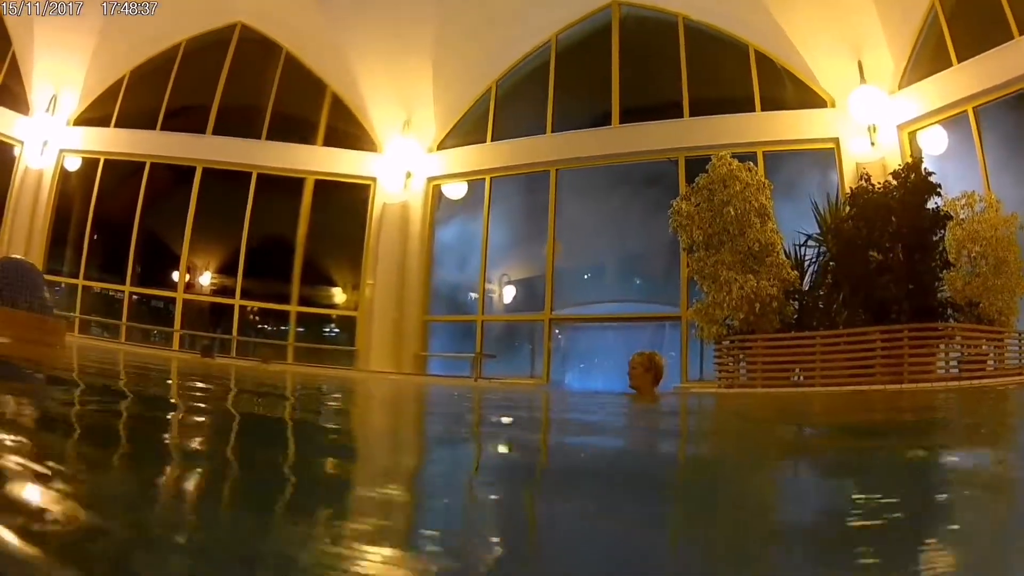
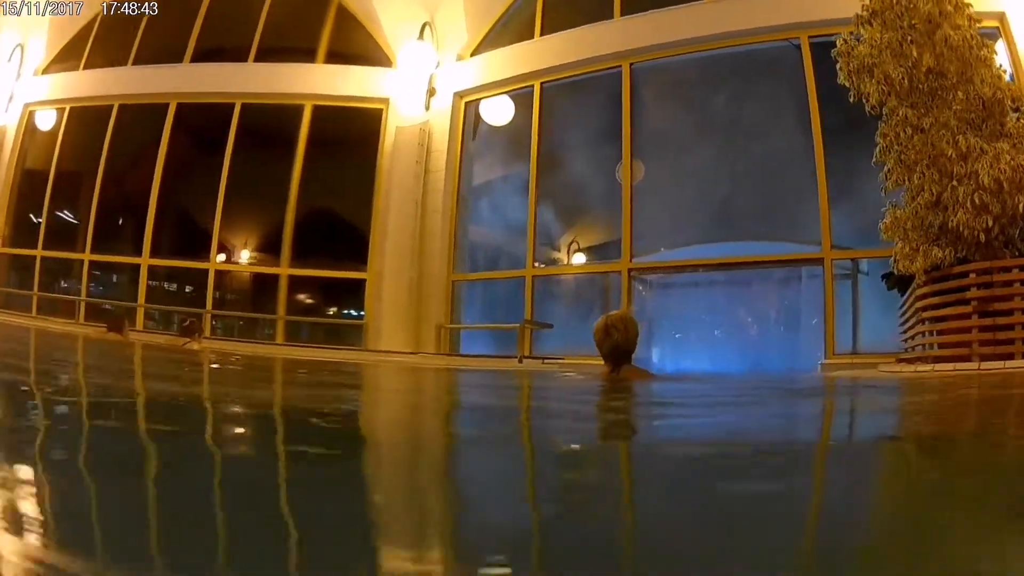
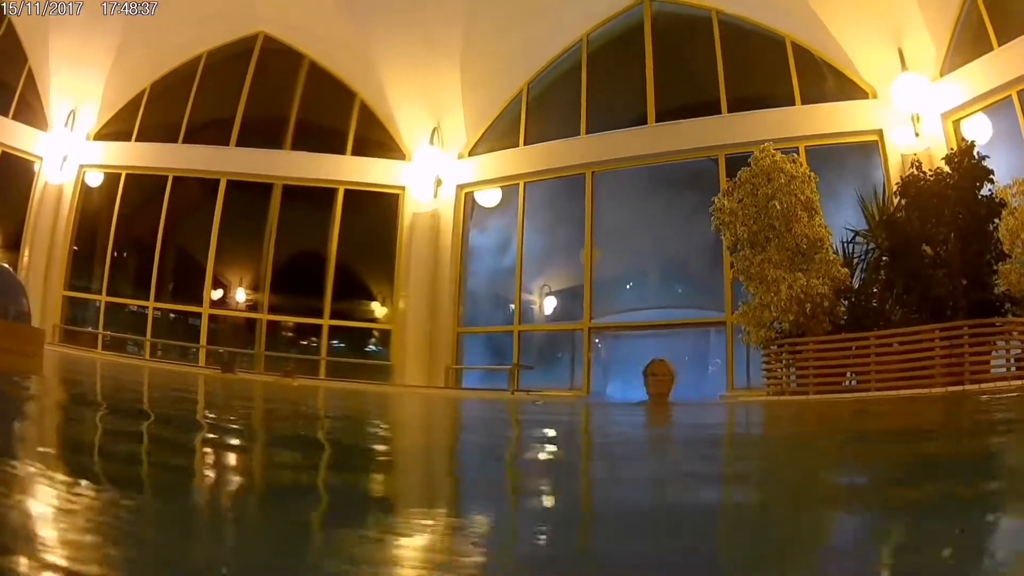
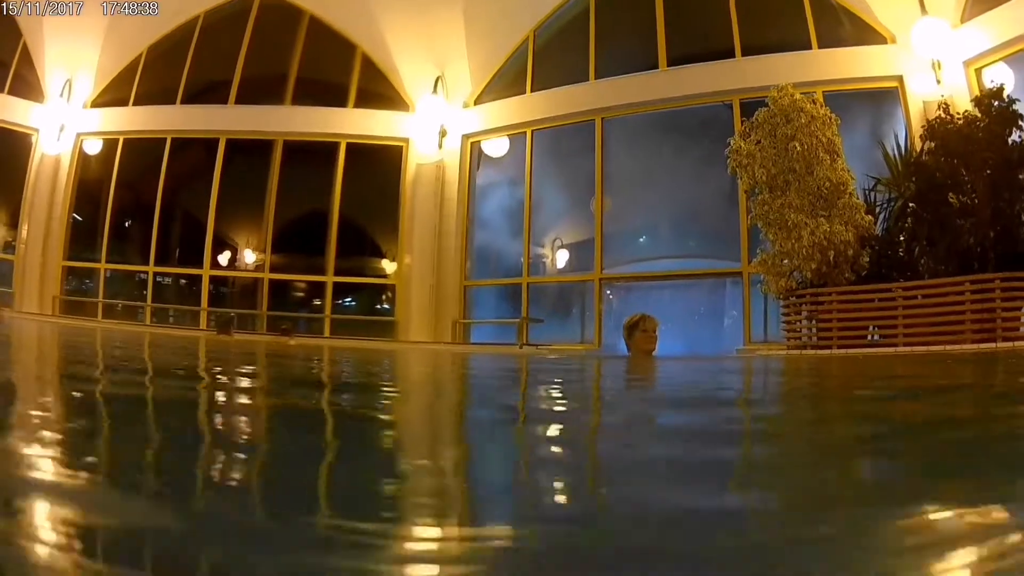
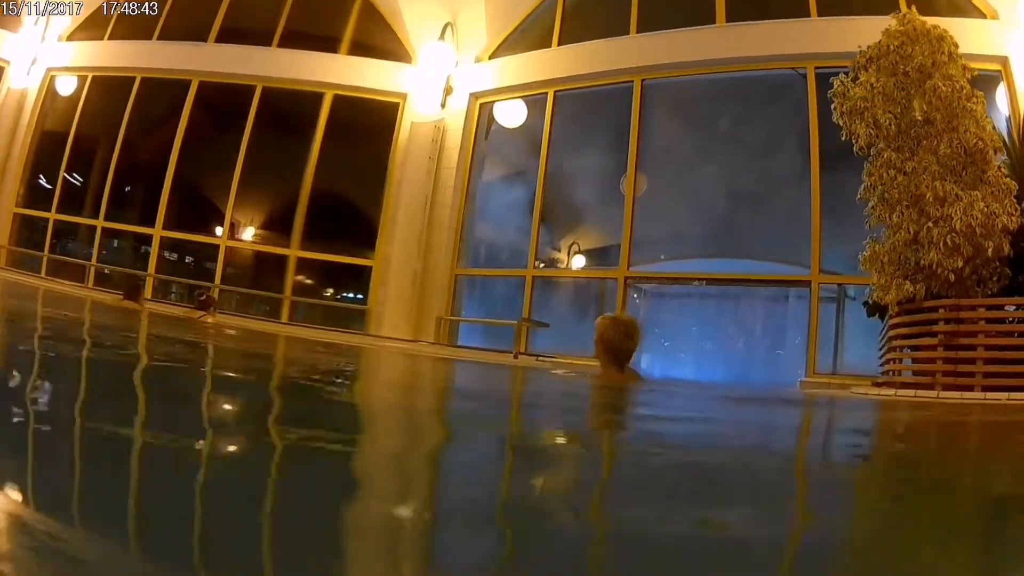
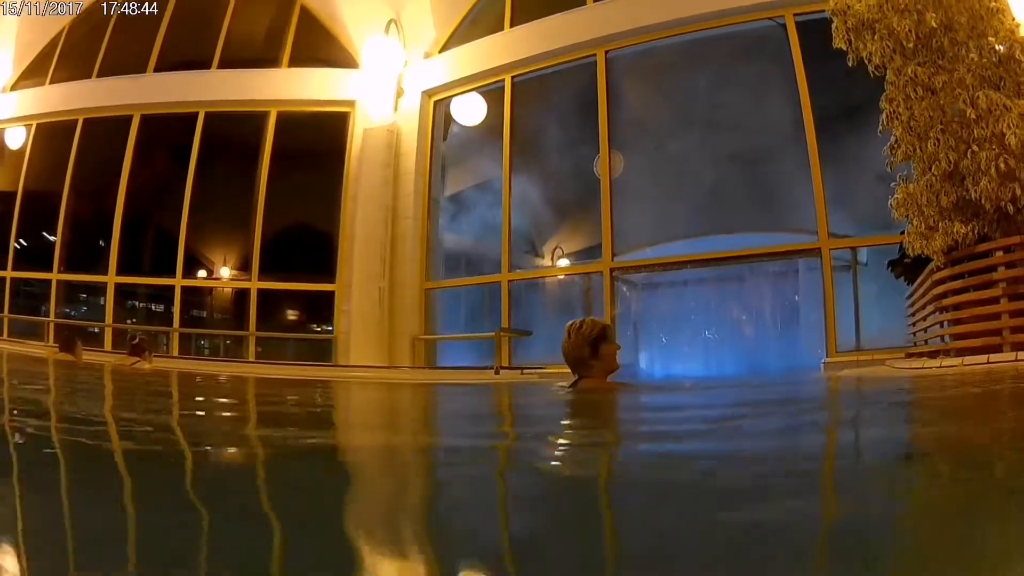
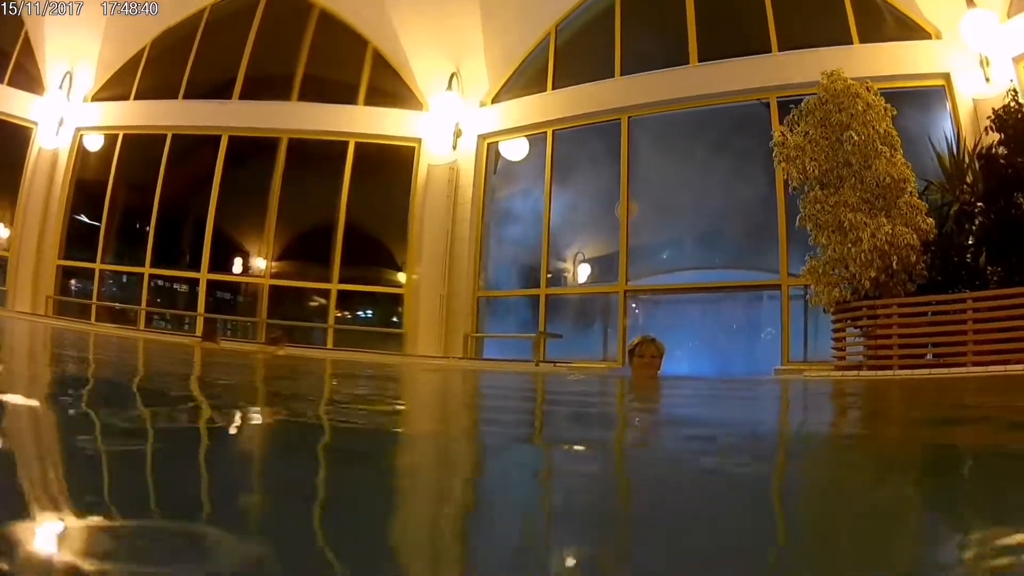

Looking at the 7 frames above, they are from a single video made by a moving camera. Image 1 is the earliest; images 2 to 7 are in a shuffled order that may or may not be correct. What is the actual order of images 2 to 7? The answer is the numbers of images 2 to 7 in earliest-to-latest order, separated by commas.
3, 4, 7, 5, 2, 6
